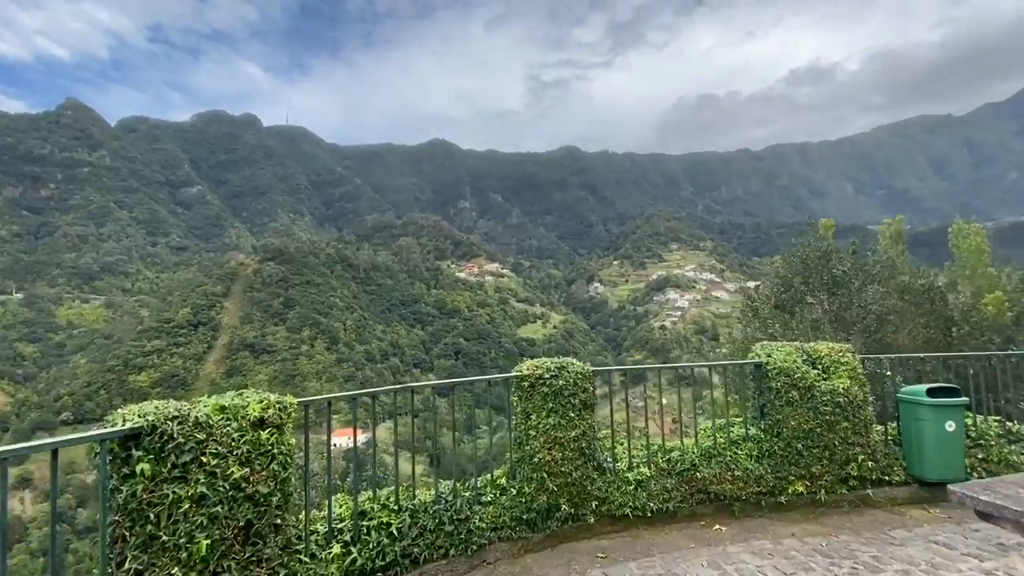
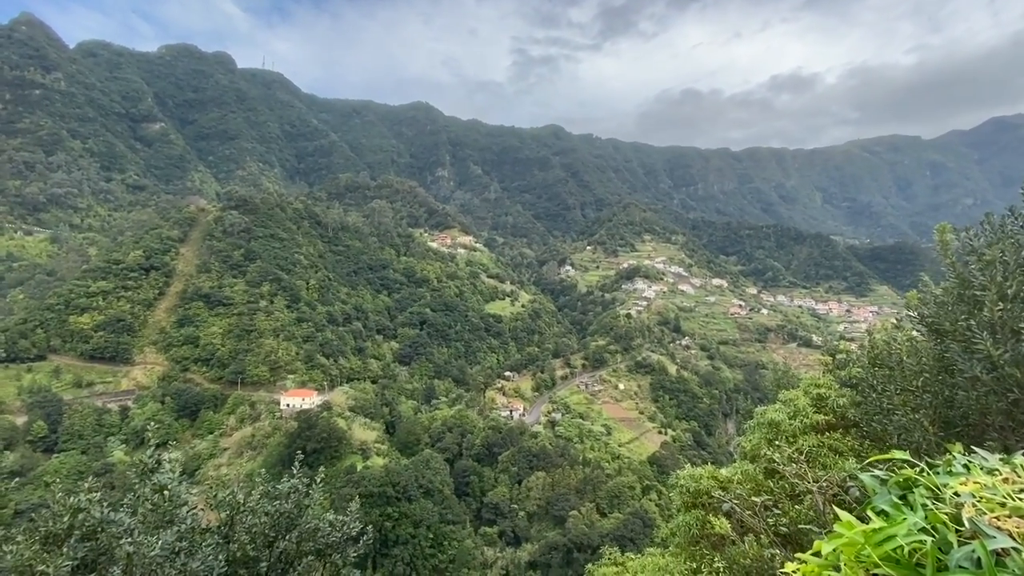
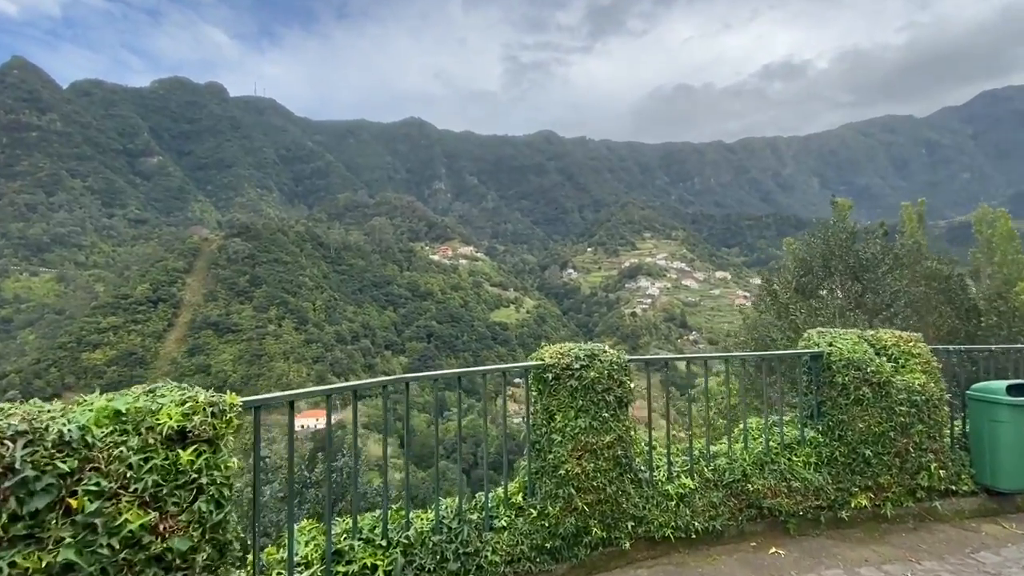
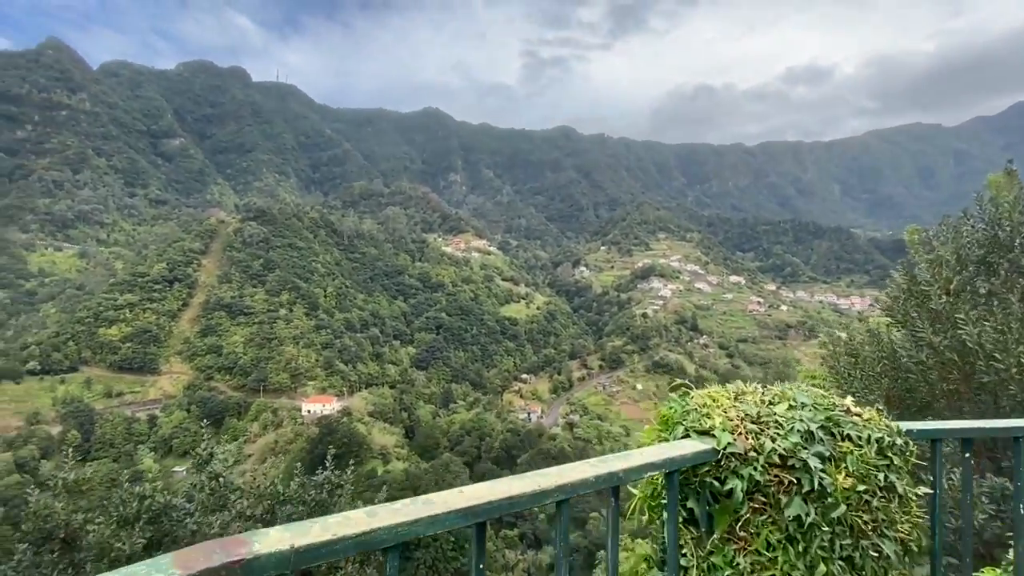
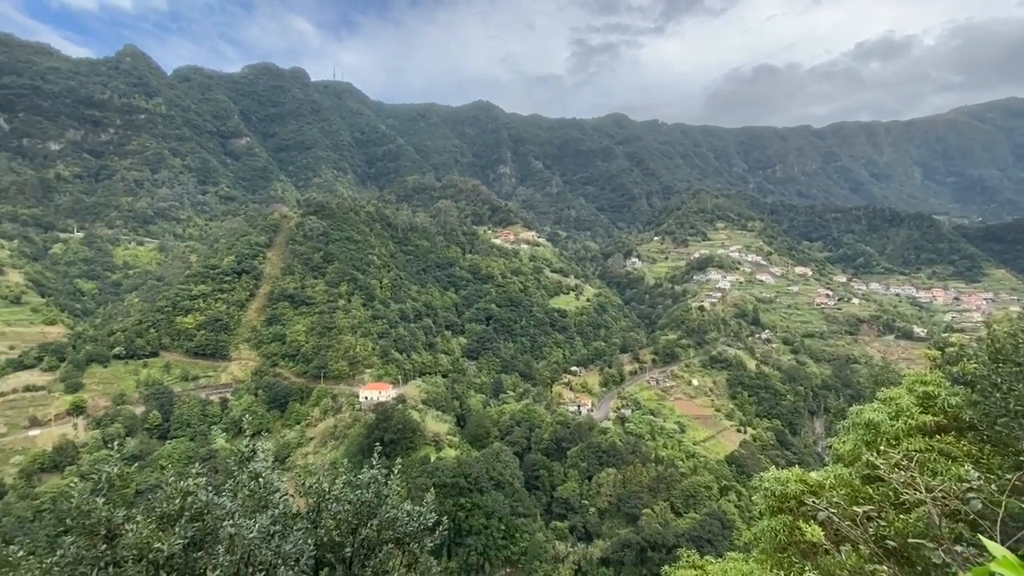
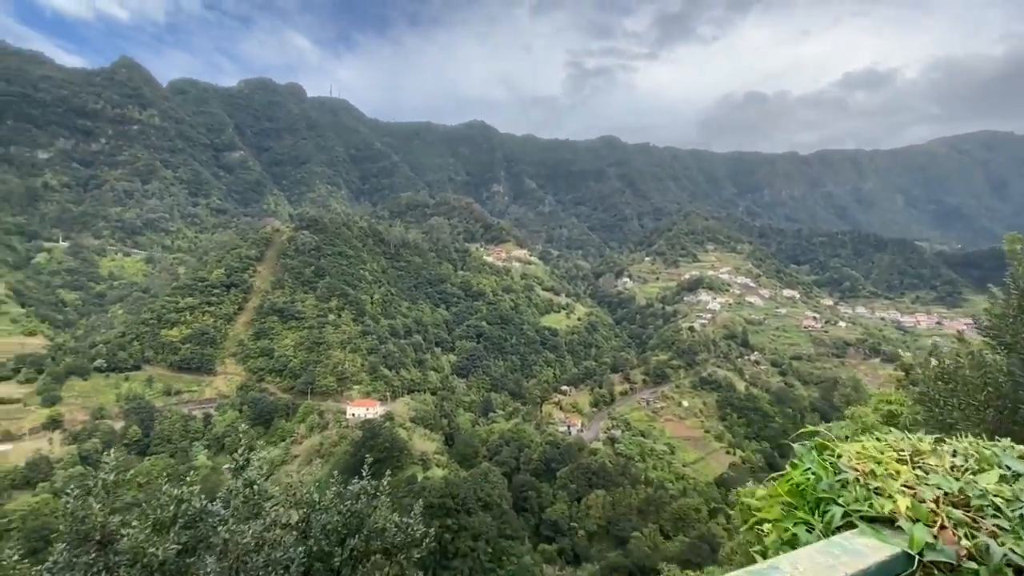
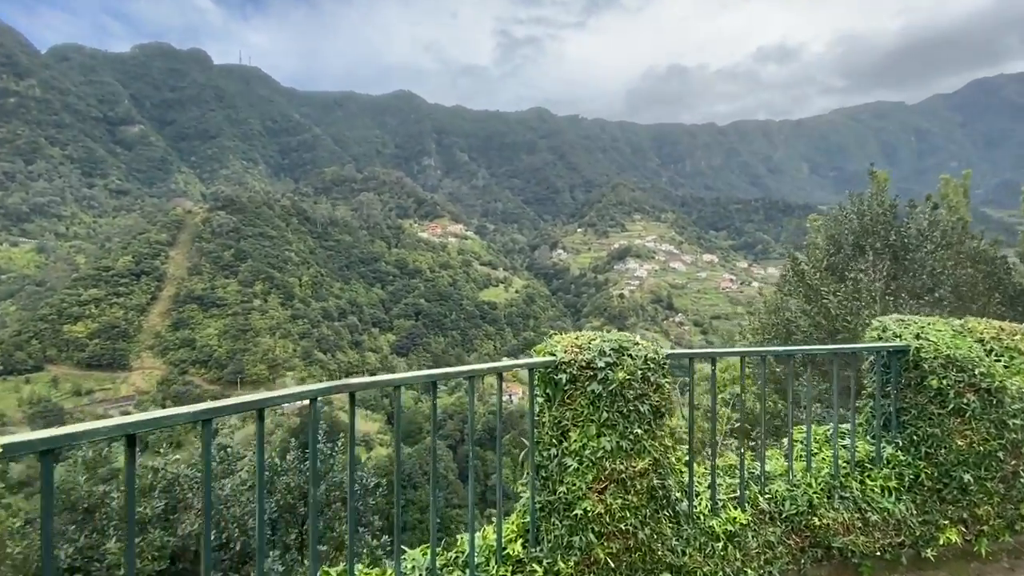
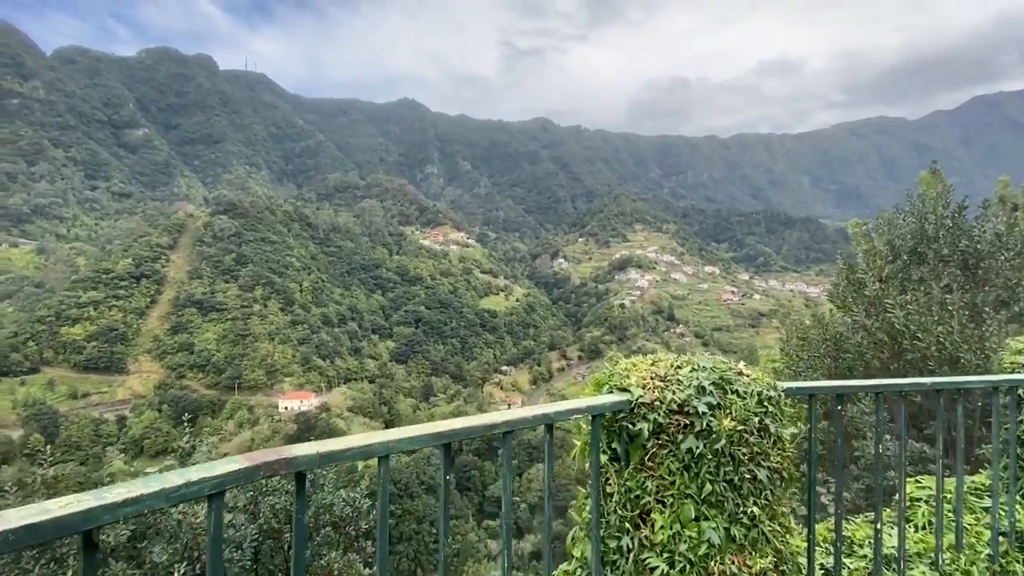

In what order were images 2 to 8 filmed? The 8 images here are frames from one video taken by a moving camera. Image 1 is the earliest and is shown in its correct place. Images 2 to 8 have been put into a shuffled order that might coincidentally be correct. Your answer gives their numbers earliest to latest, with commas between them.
3, 7, 8, 4, 6, 2, 5
